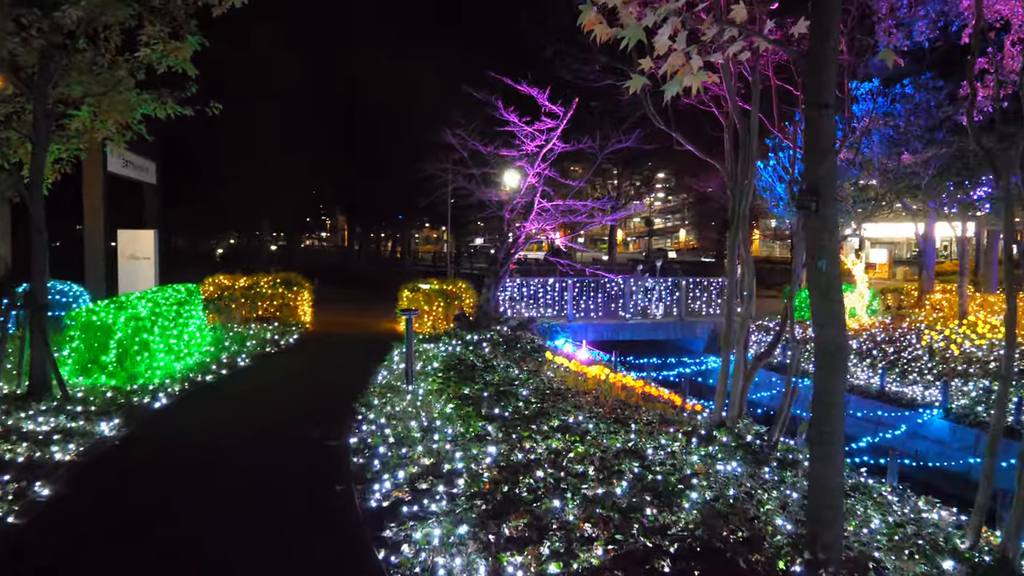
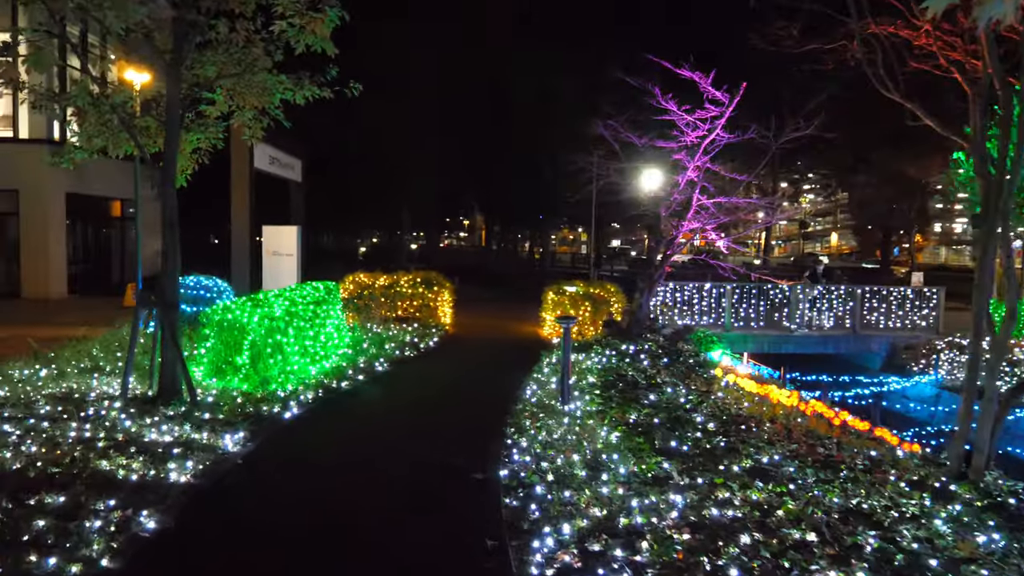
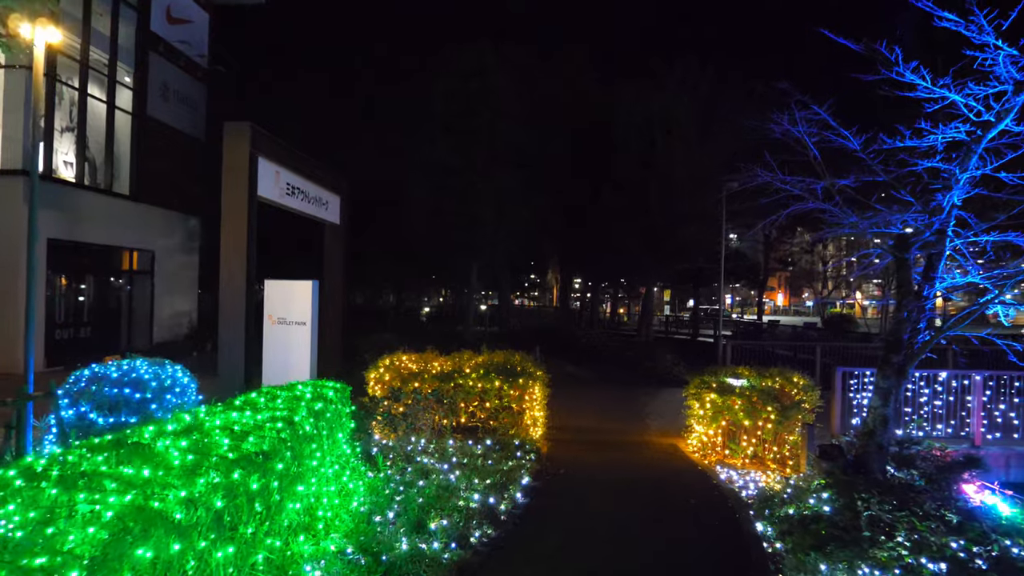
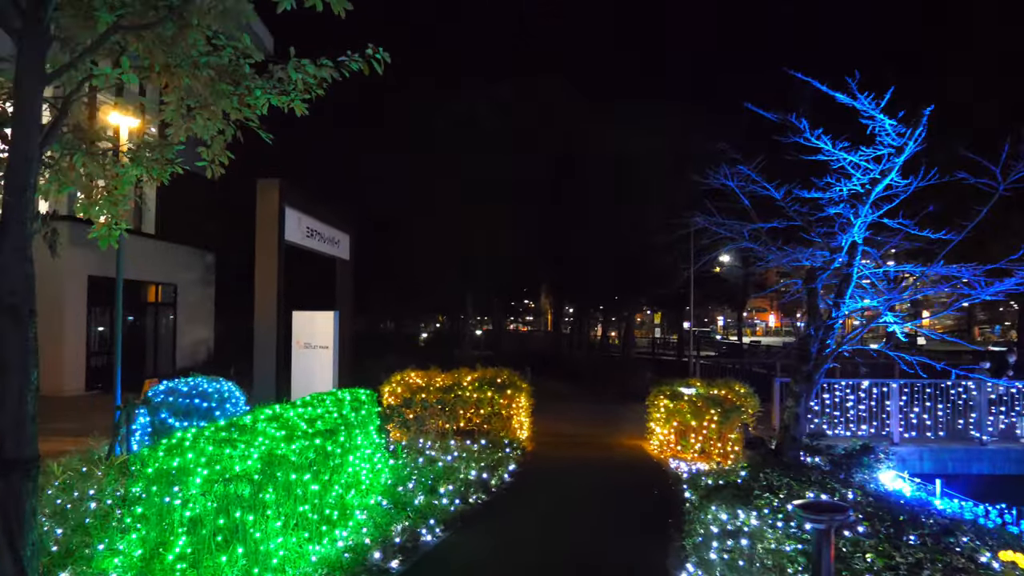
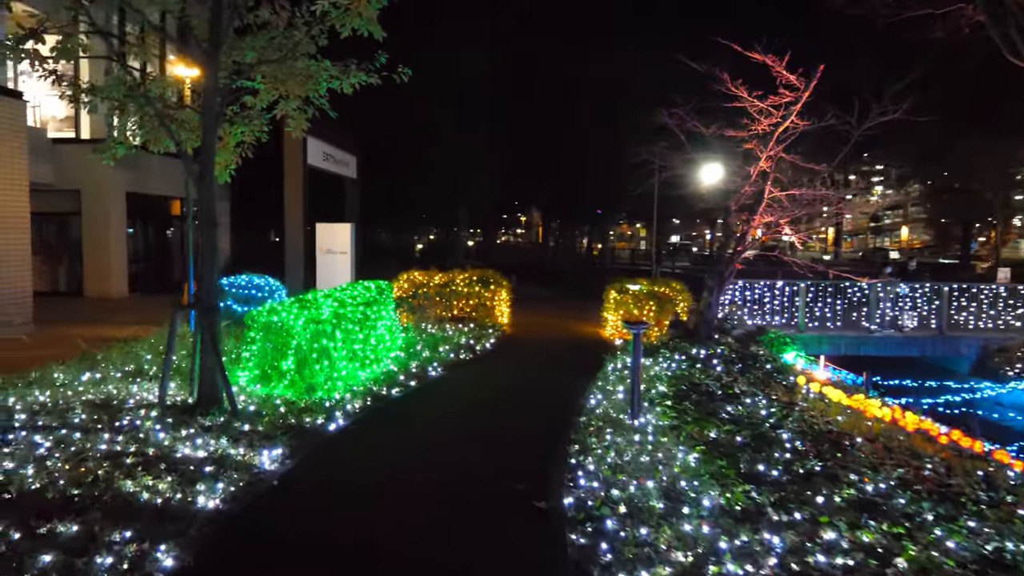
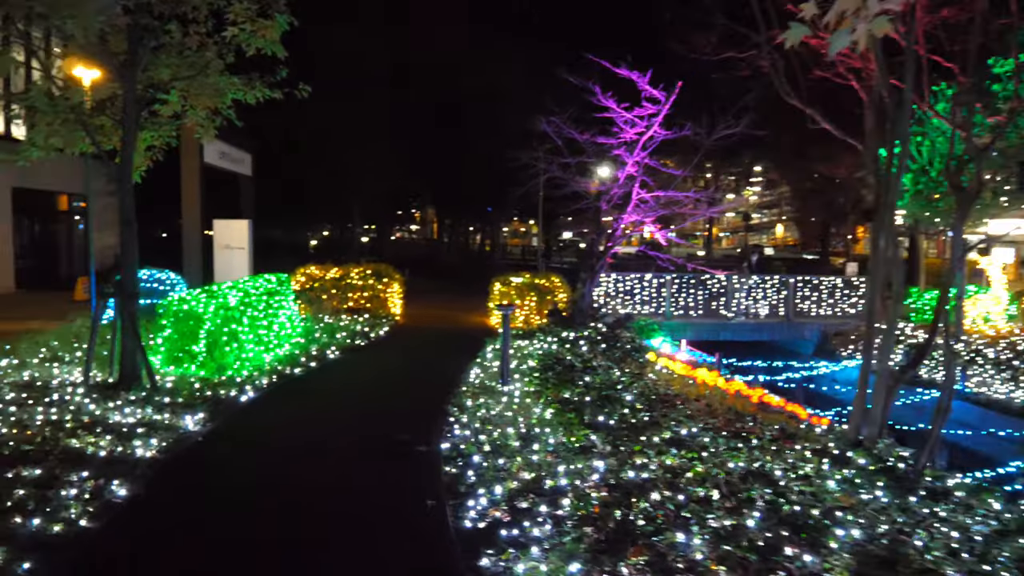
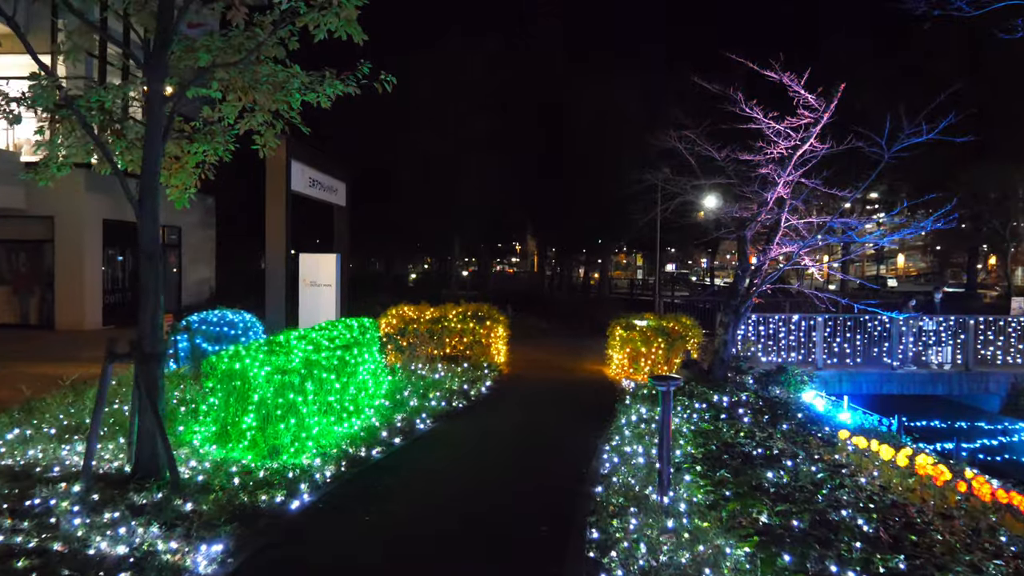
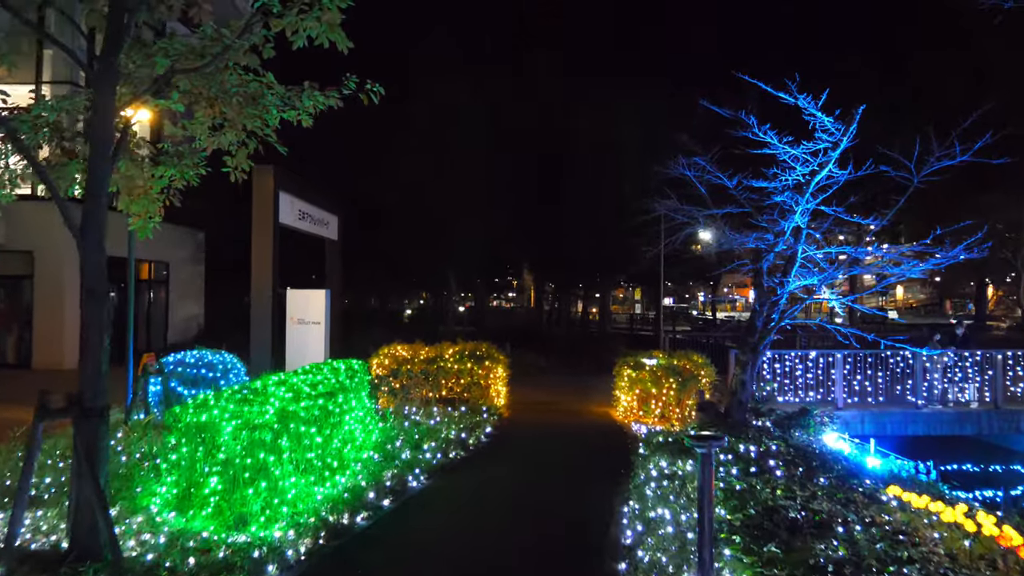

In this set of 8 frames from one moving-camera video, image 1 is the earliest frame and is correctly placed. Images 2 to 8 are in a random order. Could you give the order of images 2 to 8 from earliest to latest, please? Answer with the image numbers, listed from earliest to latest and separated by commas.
6, 2, 5, 7, 8, 4, 3
